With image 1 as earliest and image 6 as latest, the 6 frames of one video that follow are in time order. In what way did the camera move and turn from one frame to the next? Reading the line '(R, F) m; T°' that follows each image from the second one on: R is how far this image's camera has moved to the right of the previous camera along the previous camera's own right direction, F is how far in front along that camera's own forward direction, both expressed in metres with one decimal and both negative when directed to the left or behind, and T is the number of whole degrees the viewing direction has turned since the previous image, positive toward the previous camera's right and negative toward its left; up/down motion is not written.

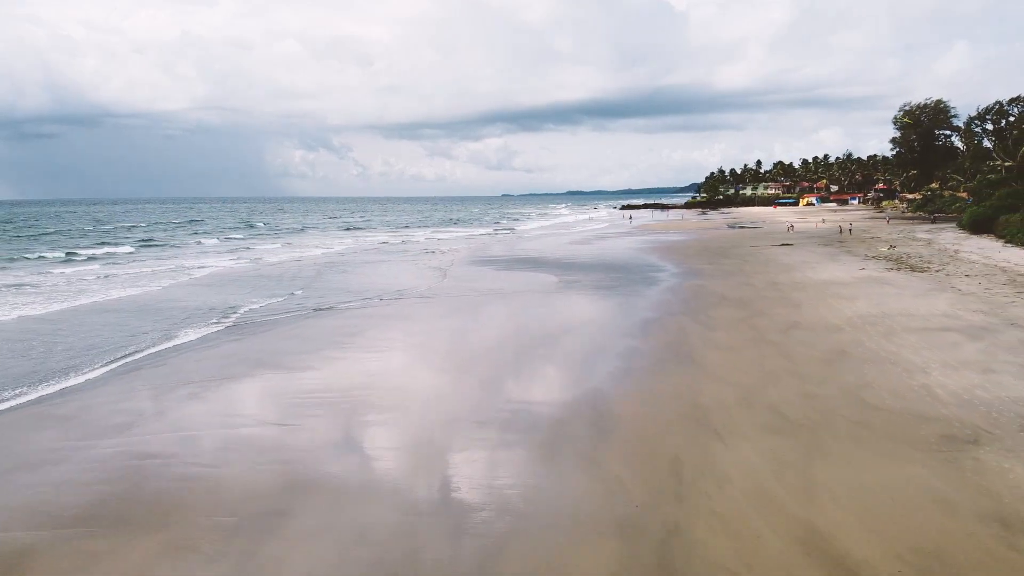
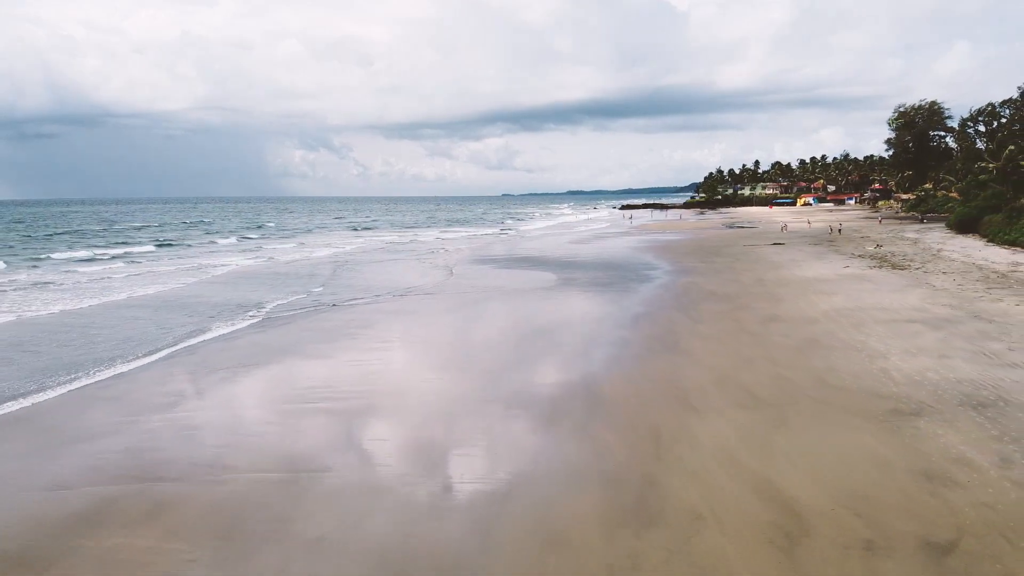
(0.0, -0.9) m; 0°
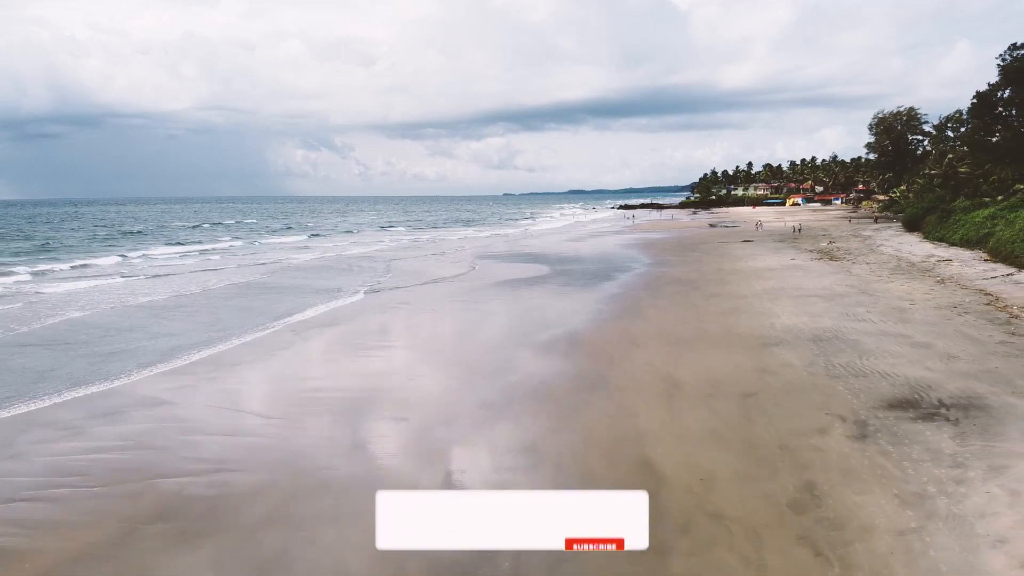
(-0.1, -4.1) m; 0°
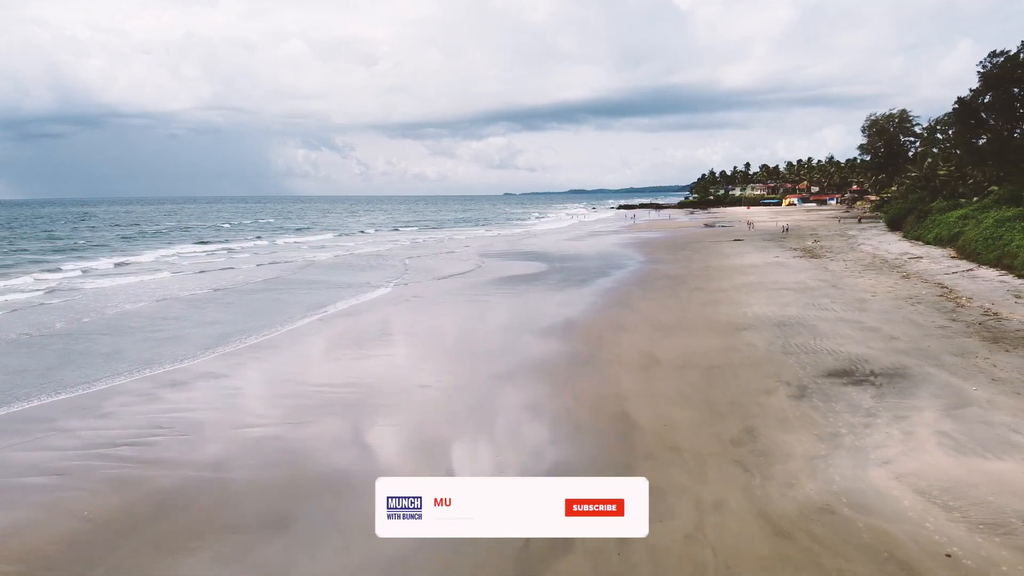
(0.0, -1.7) m; 0°
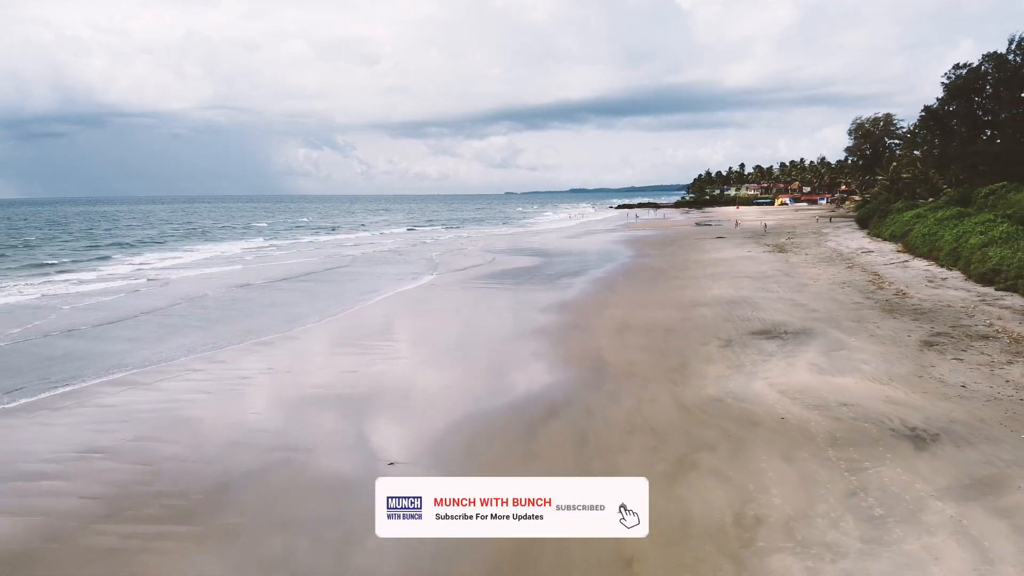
(-0.1, -3.4) m; 0°
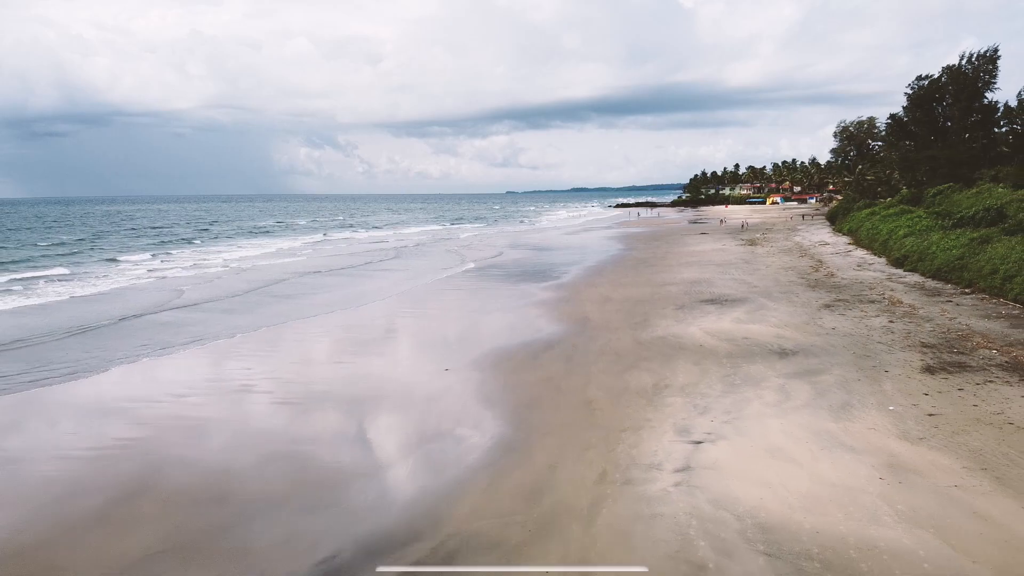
(-0.1, -4.2) m; 0°
